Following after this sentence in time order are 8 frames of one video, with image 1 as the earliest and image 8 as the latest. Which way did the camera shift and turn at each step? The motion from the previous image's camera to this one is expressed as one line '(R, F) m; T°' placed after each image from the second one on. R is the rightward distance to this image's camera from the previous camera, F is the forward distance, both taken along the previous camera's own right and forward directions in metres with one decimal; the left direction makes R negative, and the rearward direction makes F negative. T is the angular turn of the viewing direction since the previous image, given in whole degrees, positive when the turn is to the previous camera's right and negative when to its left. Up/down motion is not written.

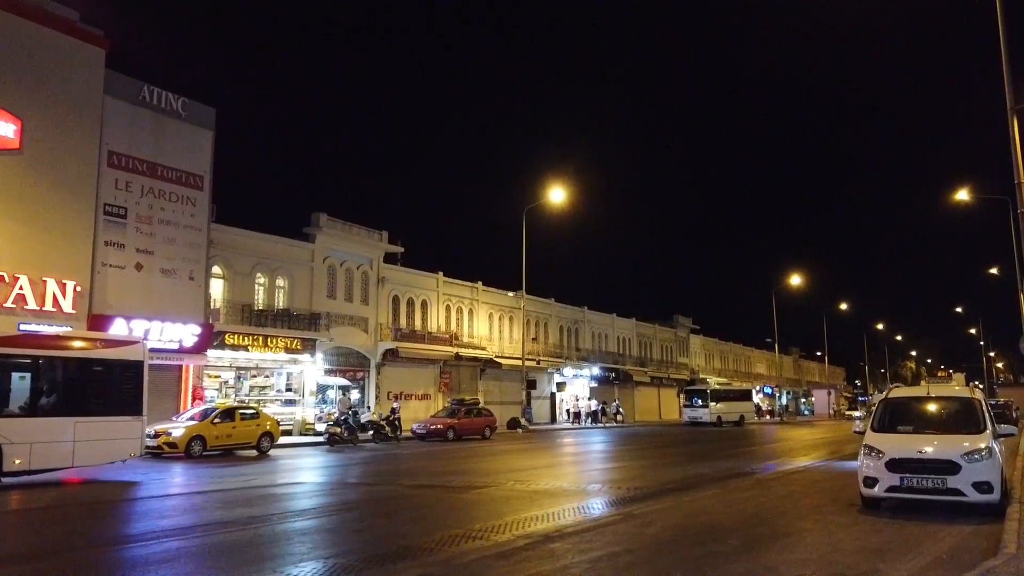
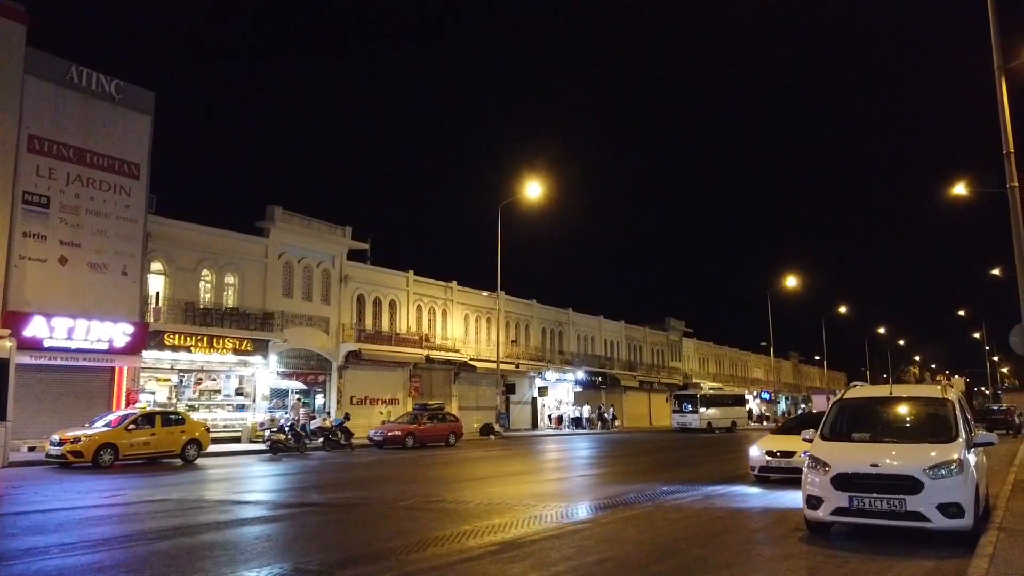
(+1.6, +2.0) m; 0°
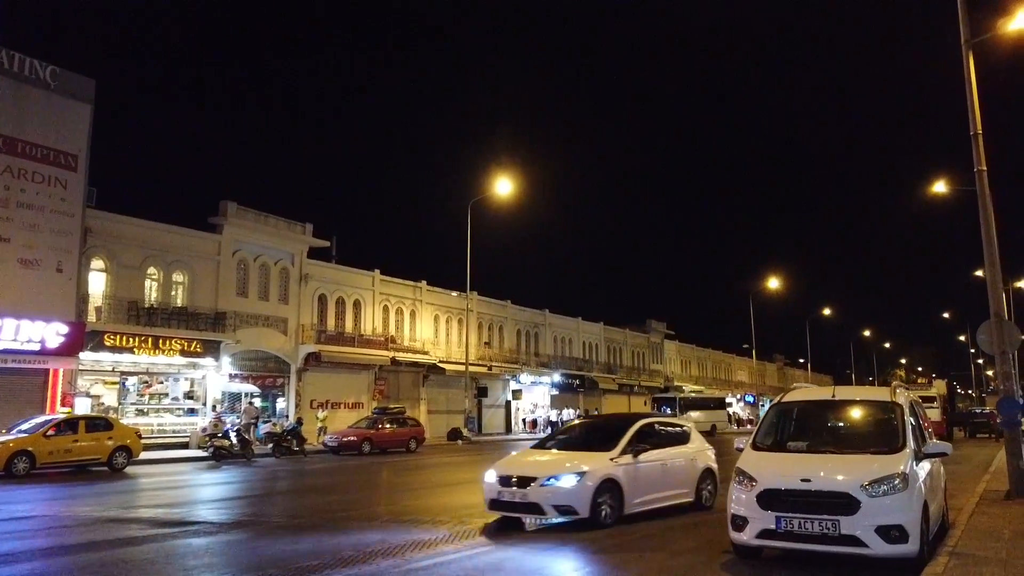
(+1.1, +1.2) m; +1°
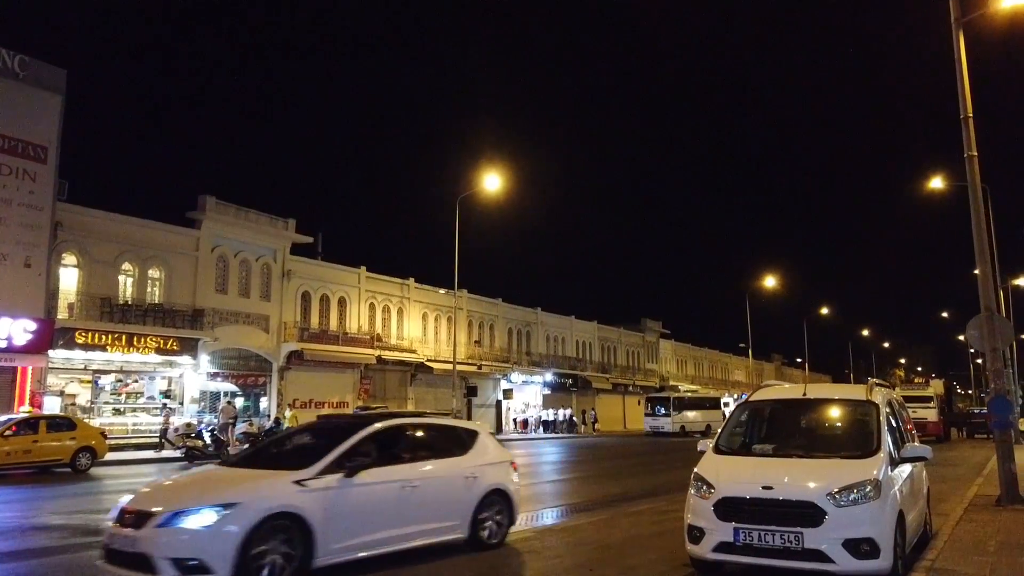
(+0.6, +0.7) m; 0°
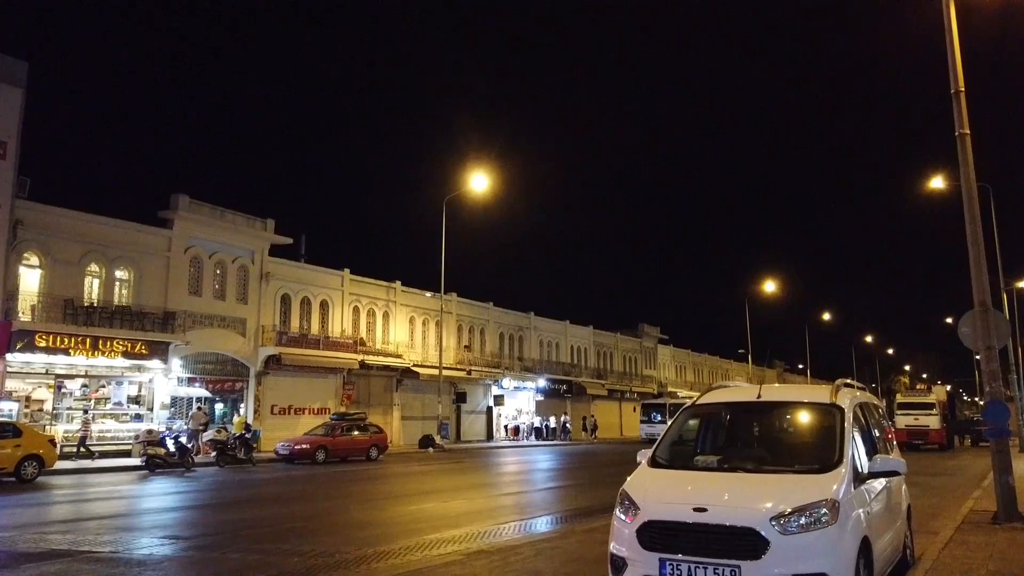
(+0.8, +1.1) m; 0°
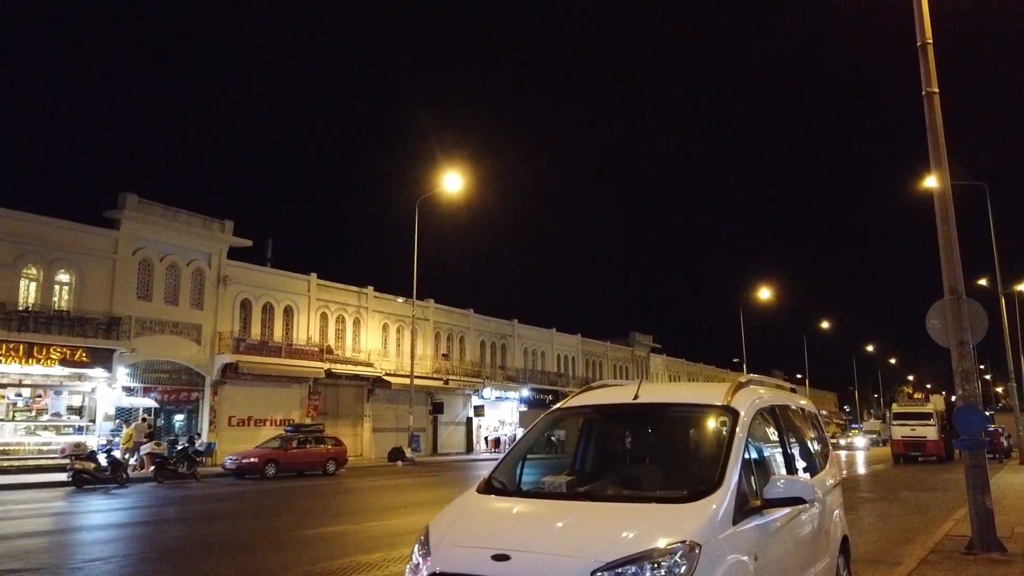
(+1.3, +1.6) m; 0°
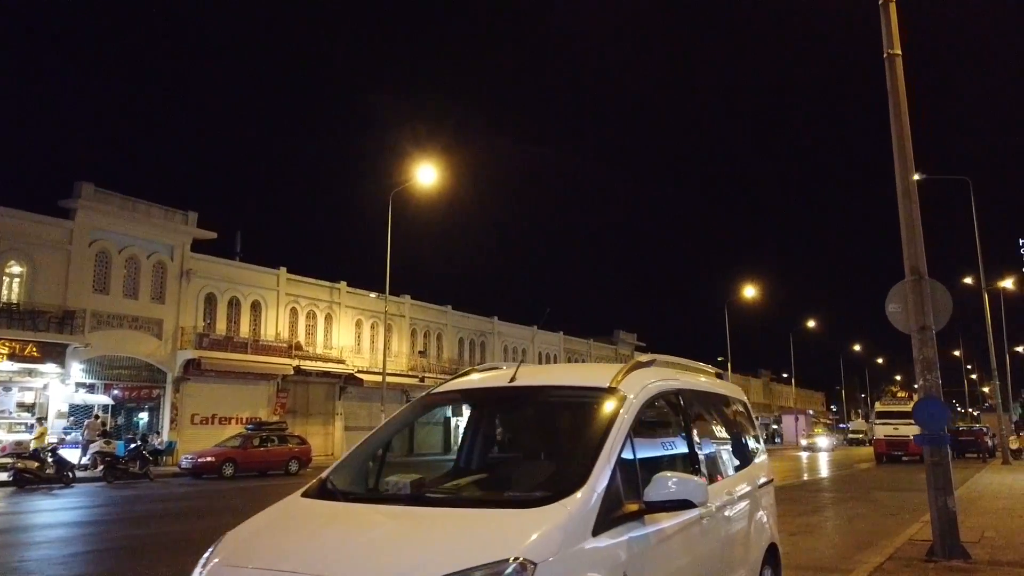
(+0.7, +0.8) m; +1°
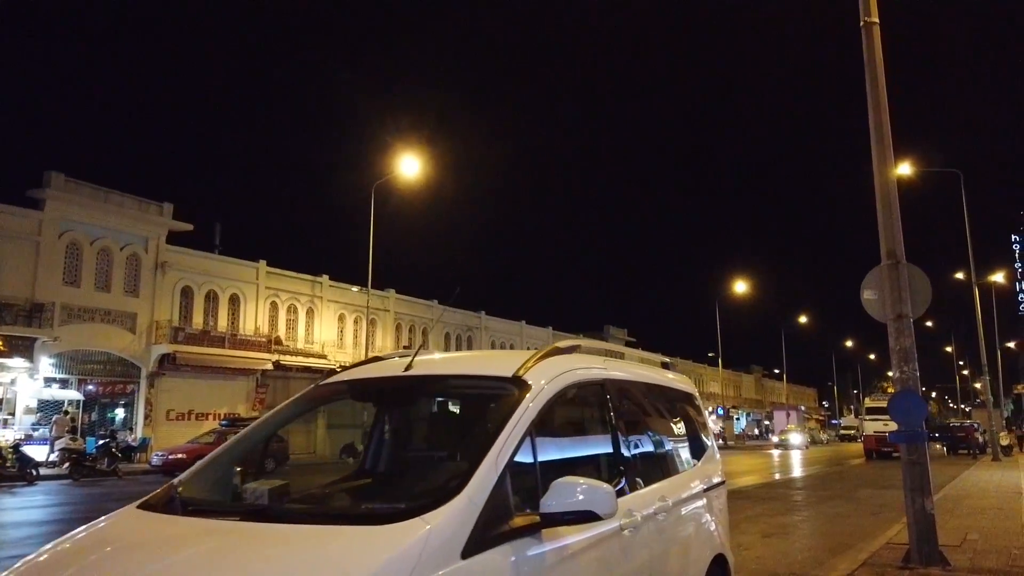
(+0.4, +0.6) m; 0°
